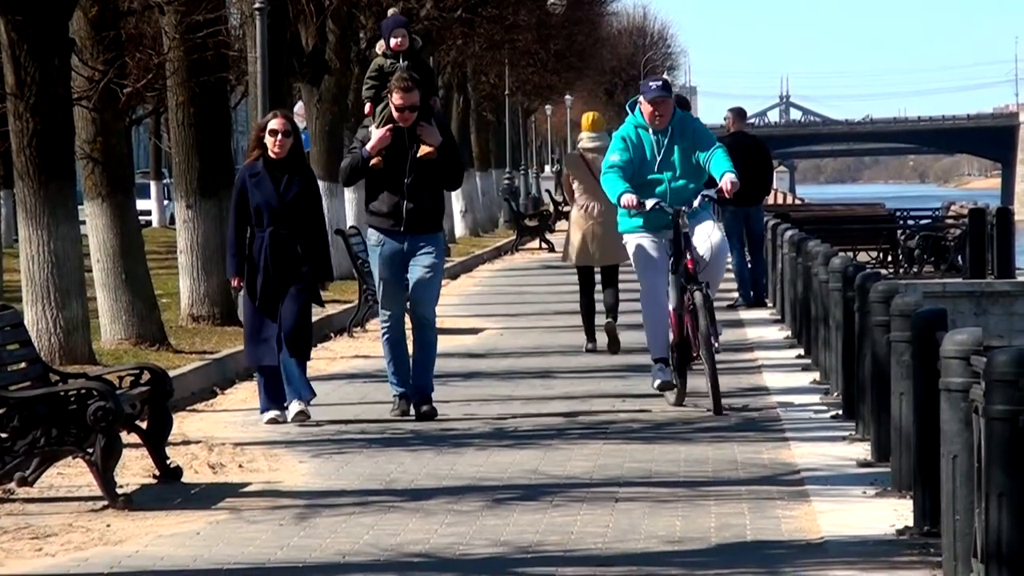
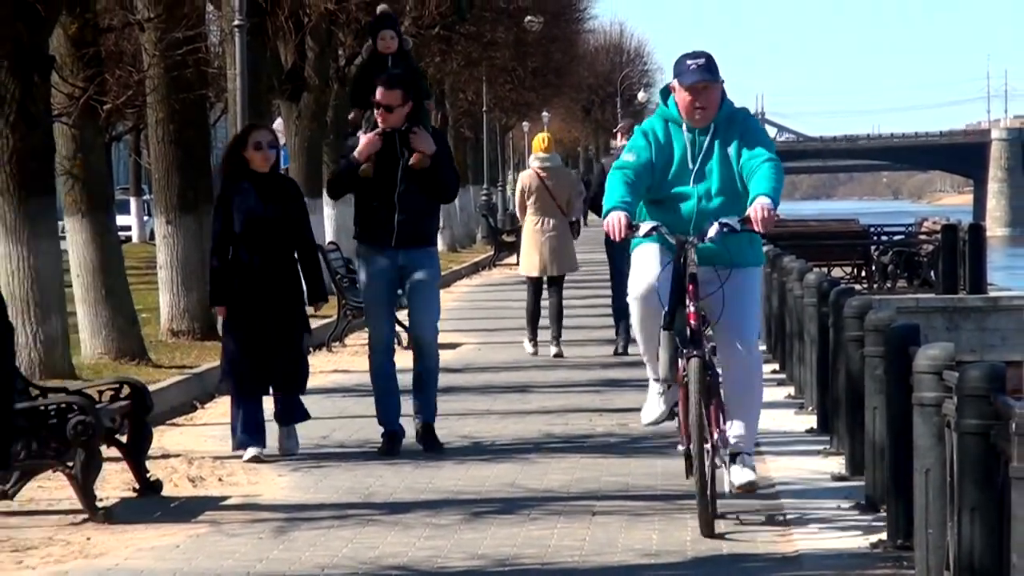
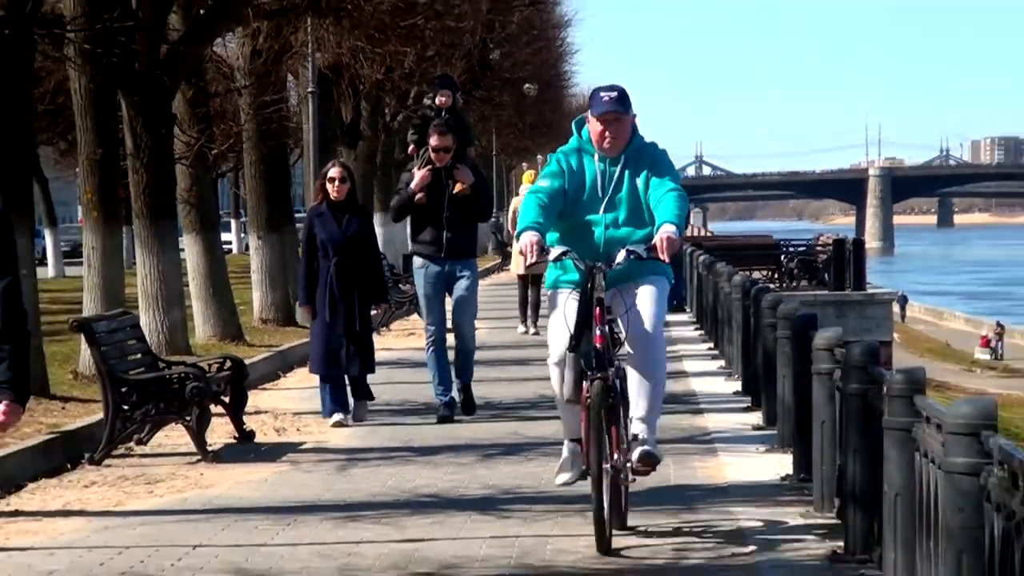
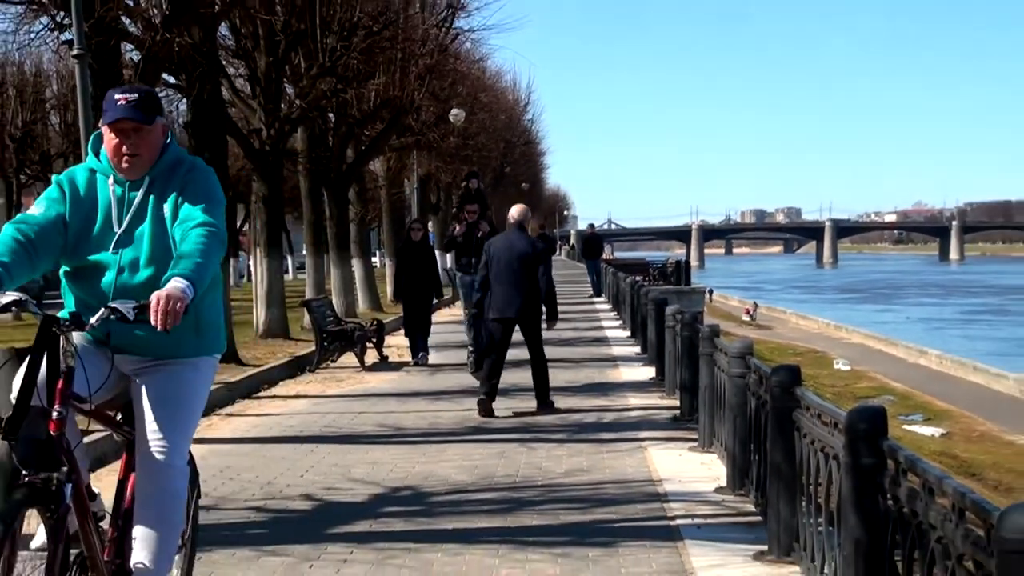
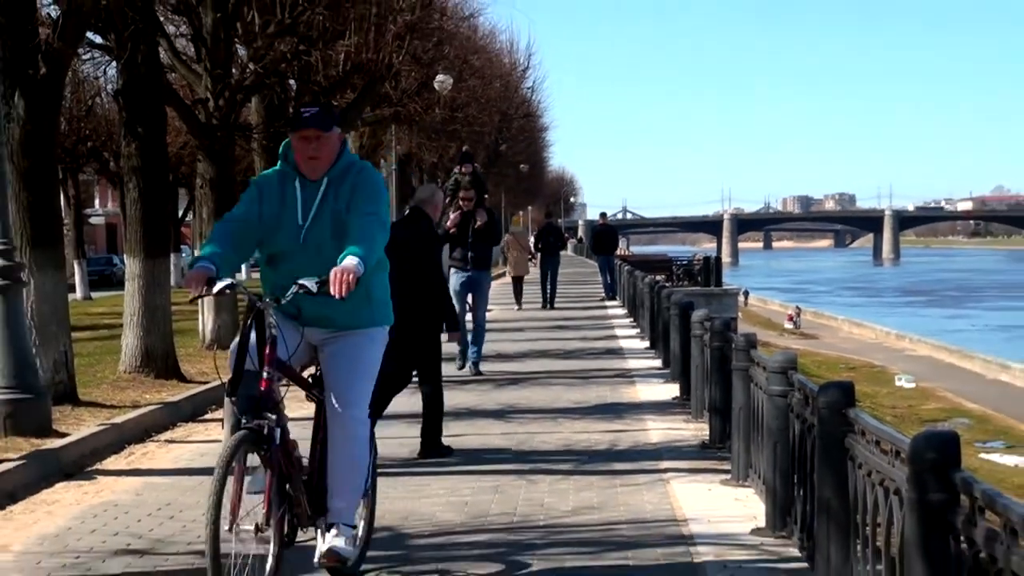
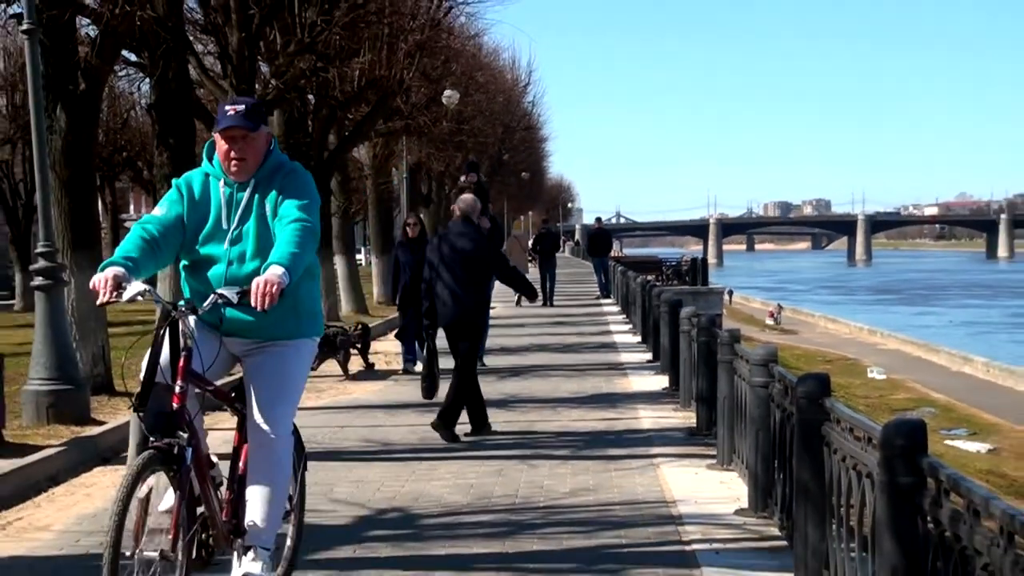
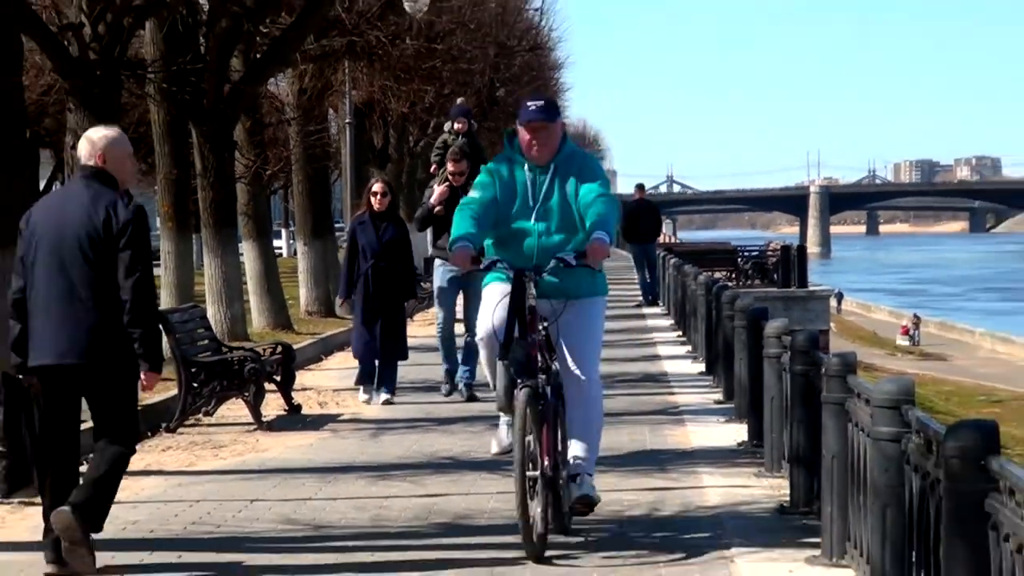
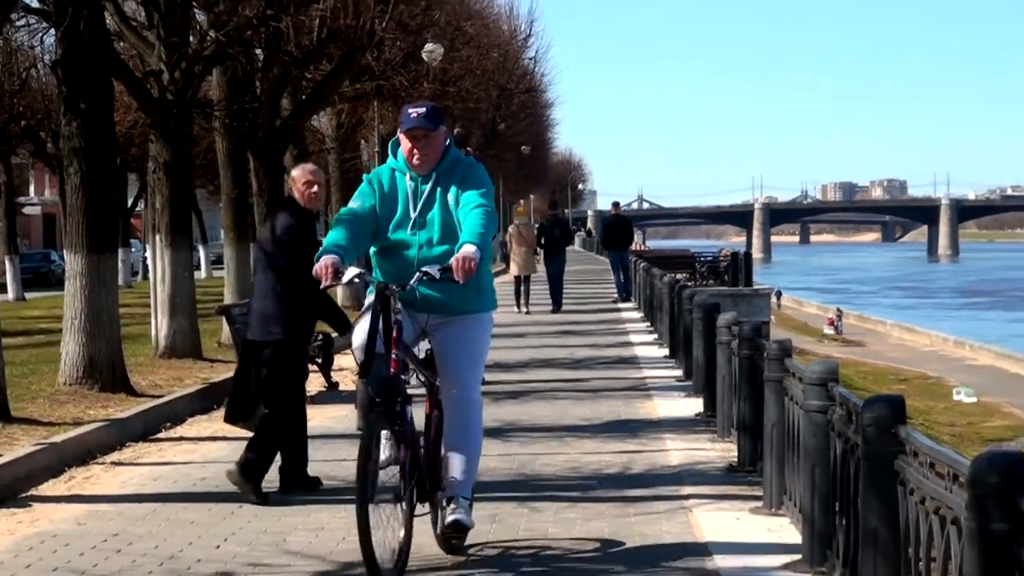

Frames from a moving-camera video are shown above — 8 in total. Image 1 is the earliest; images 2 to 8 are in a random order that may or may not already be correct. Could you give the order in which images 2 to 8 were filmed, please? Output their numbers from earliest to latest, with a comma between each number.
2, 3, 7, 8, 5, 6, 4
